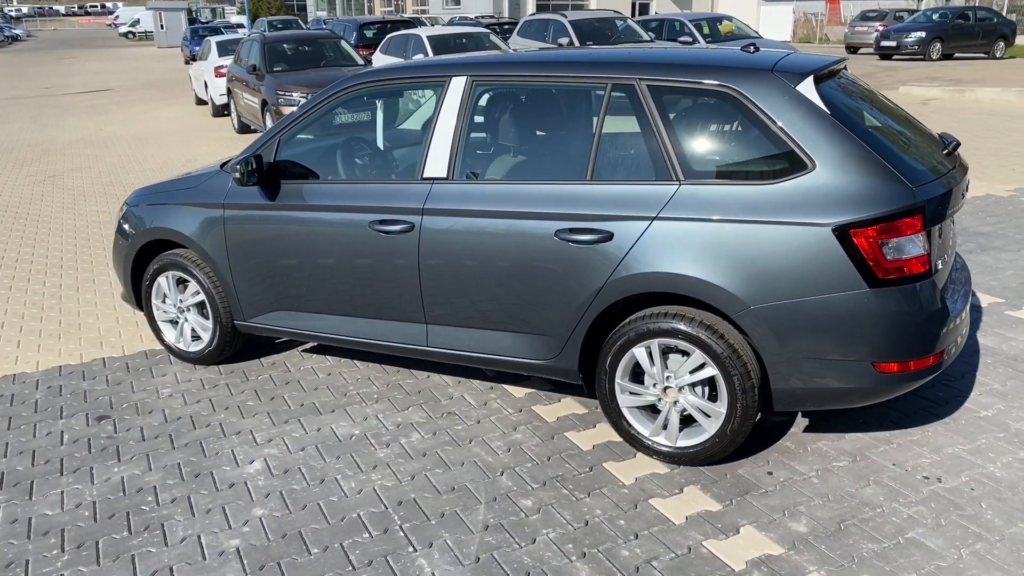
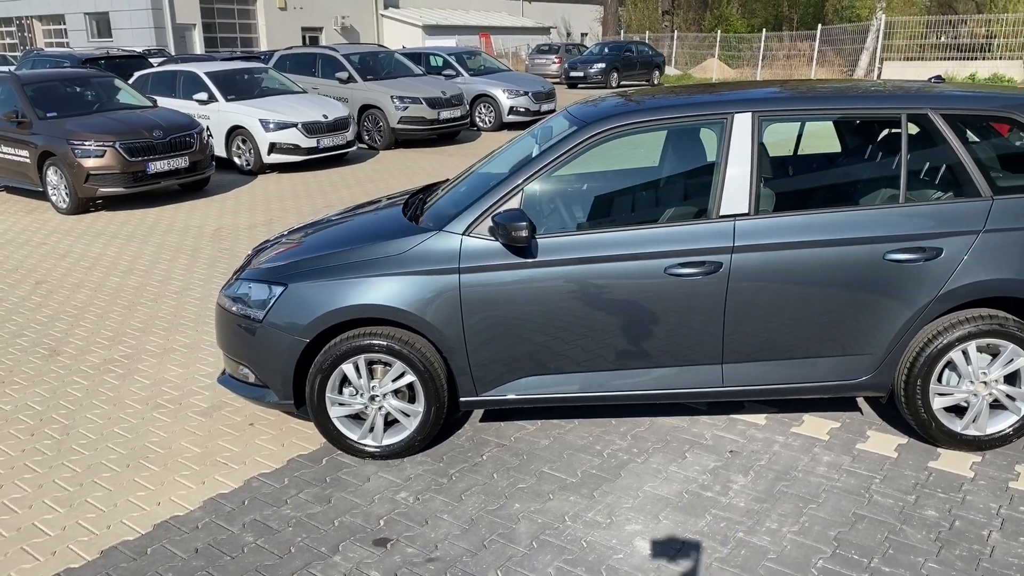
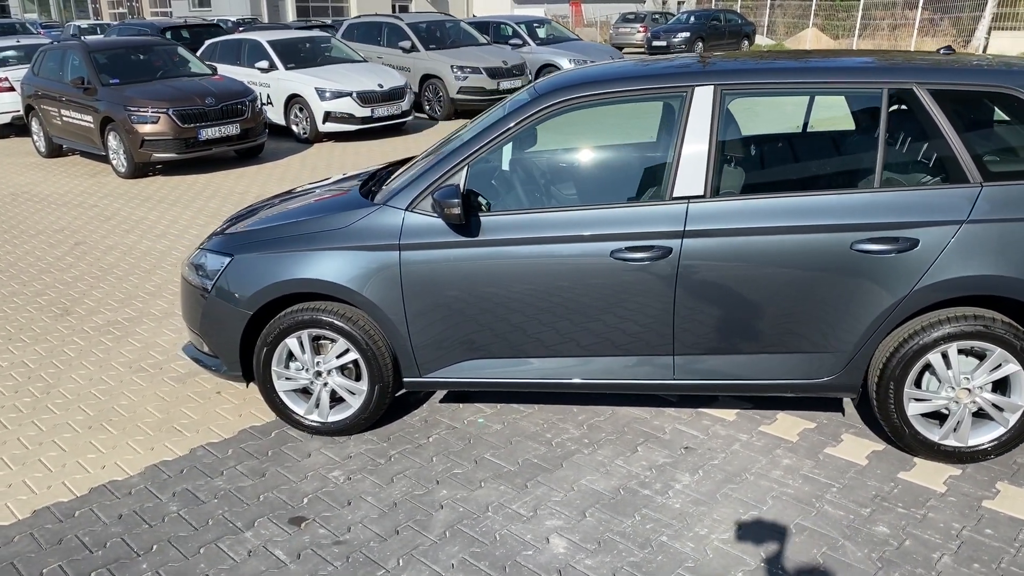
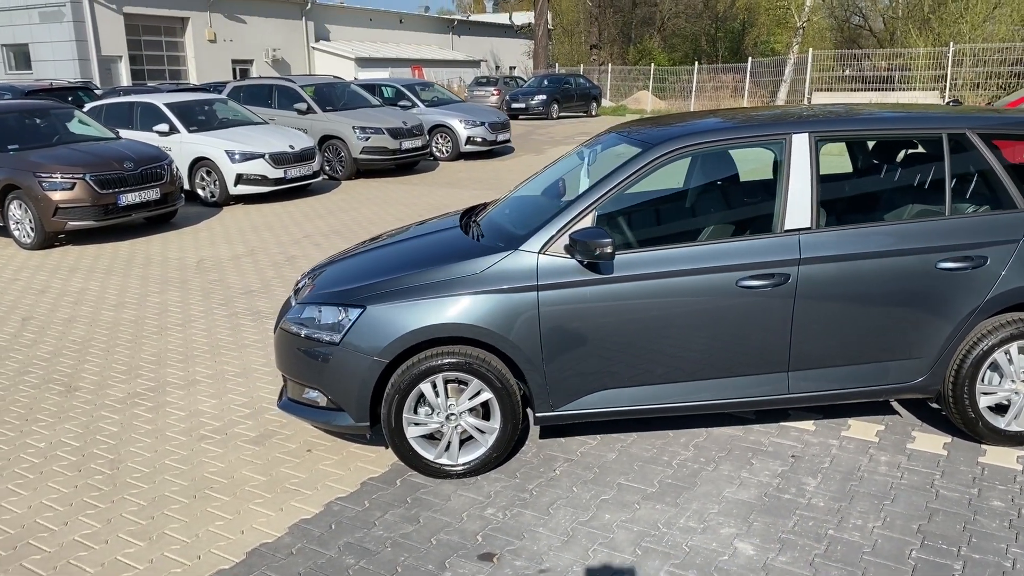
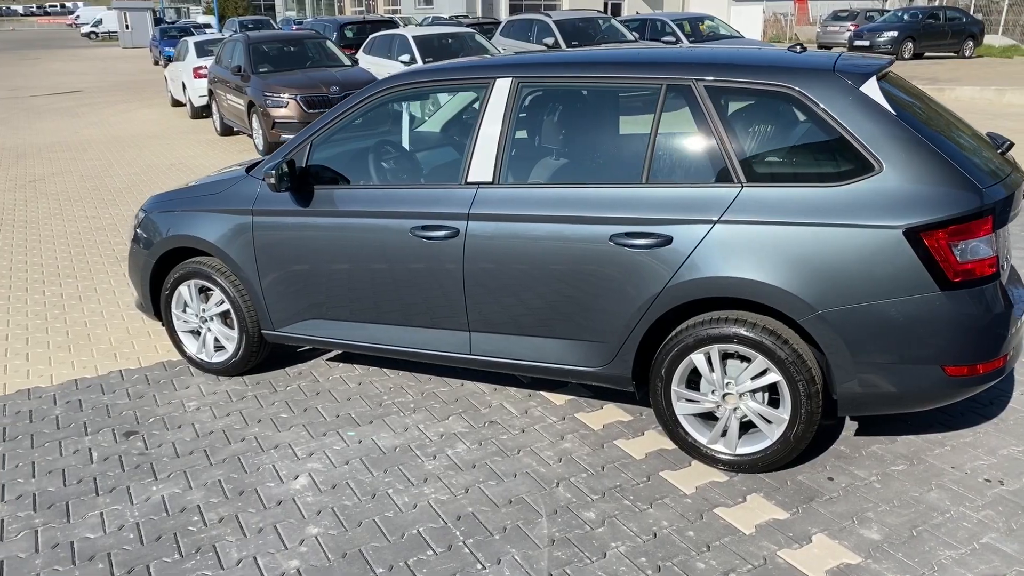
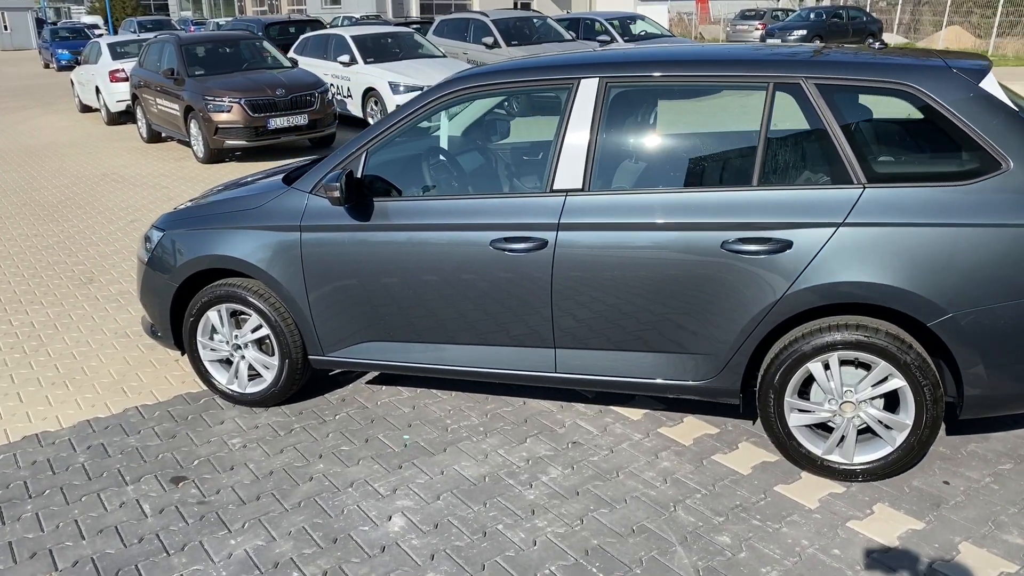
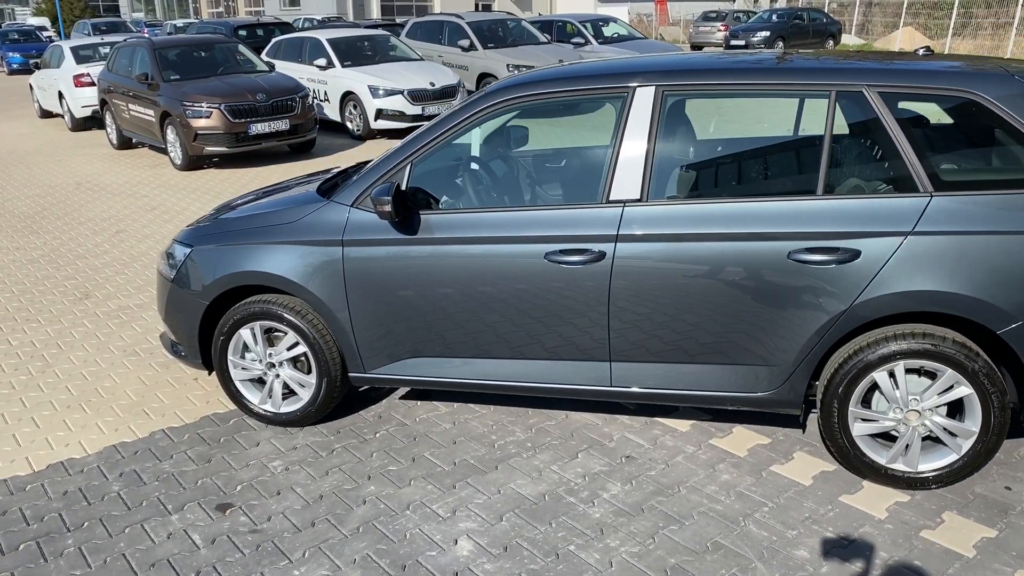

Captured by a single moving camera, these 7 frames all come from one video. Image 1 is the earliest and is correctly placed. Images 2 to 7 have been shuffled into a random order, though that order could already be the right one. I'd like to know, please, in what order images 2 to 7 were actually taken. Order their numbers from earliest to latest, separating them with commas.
5, 6, 7, 3, 2, 4
